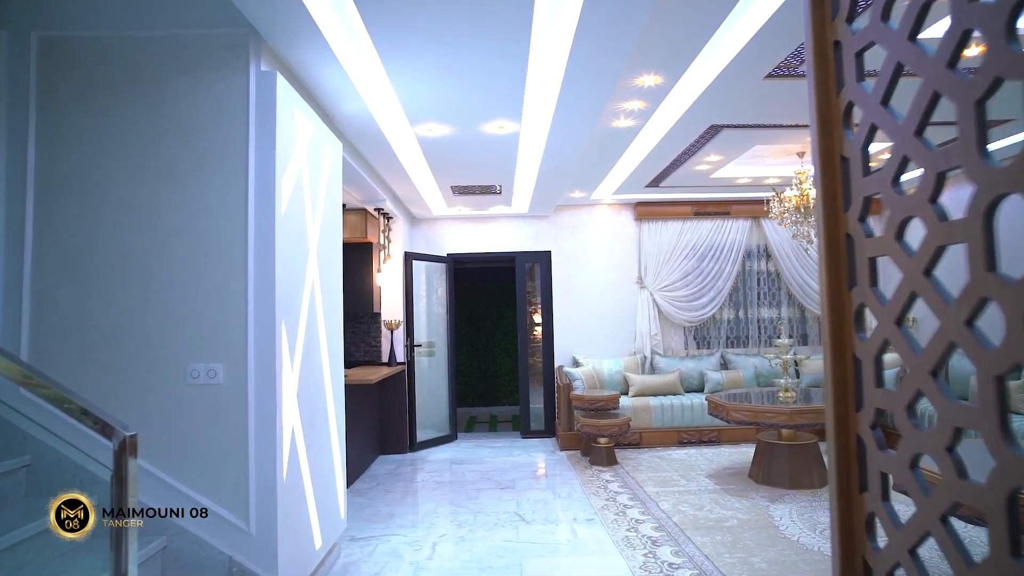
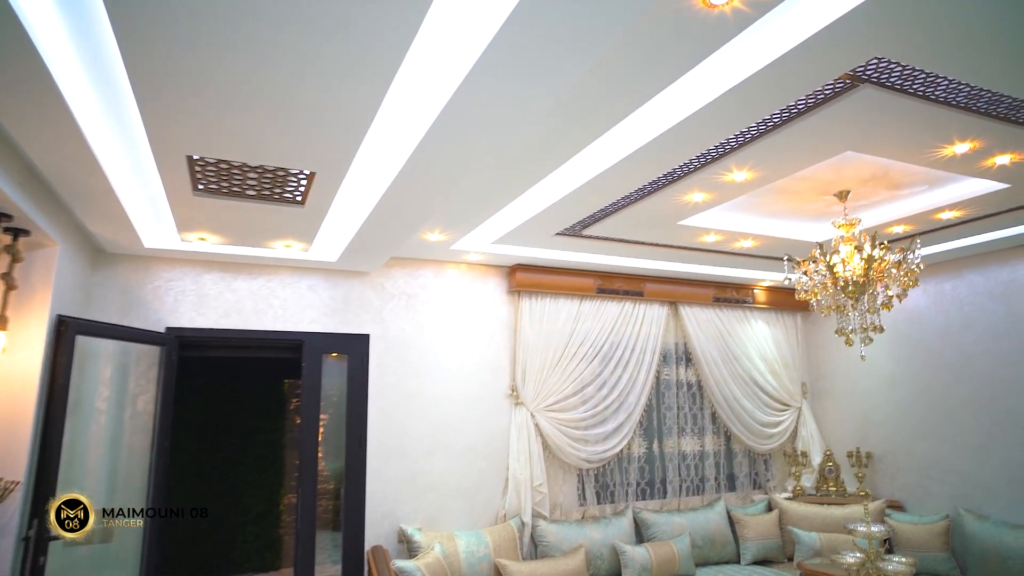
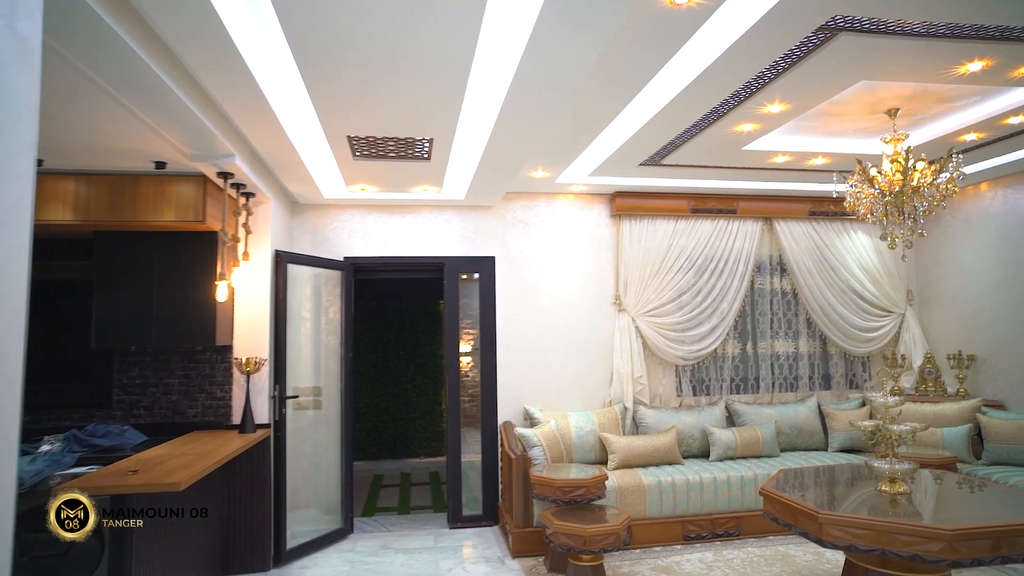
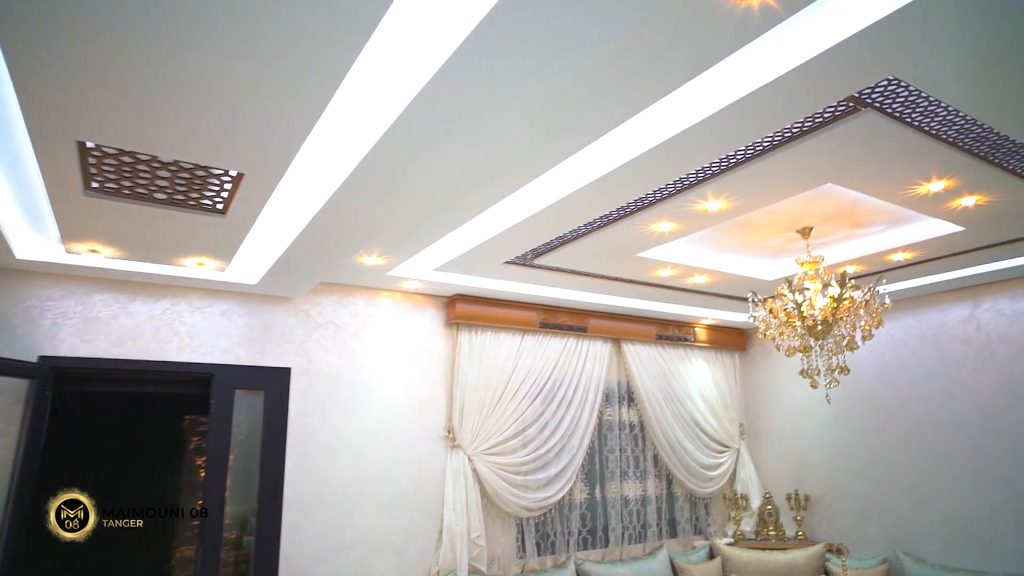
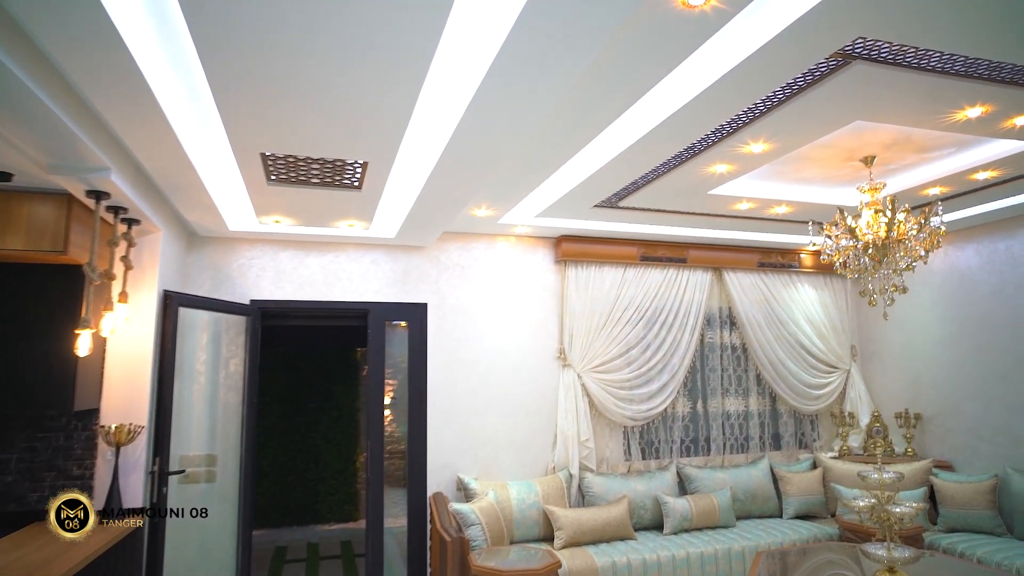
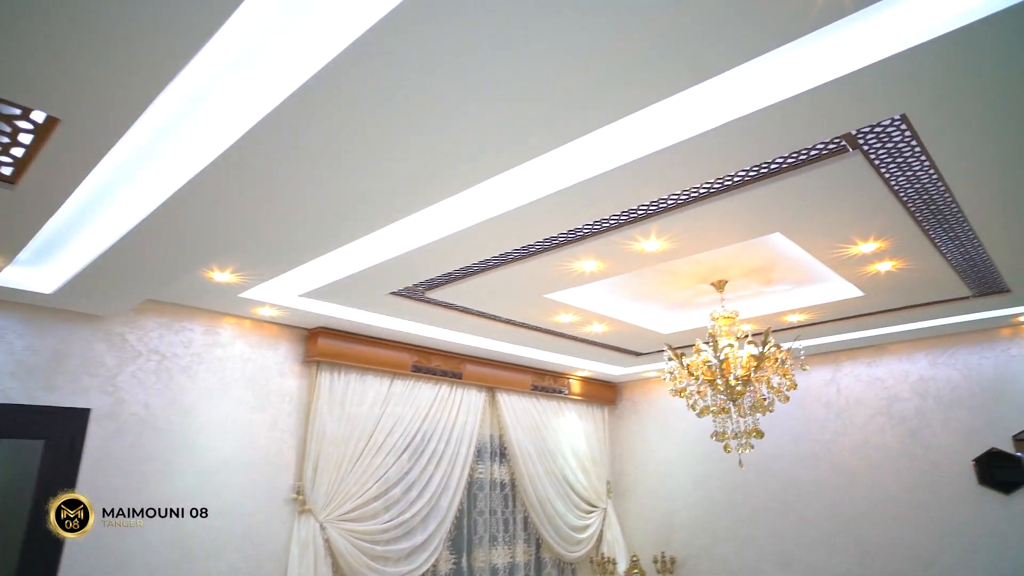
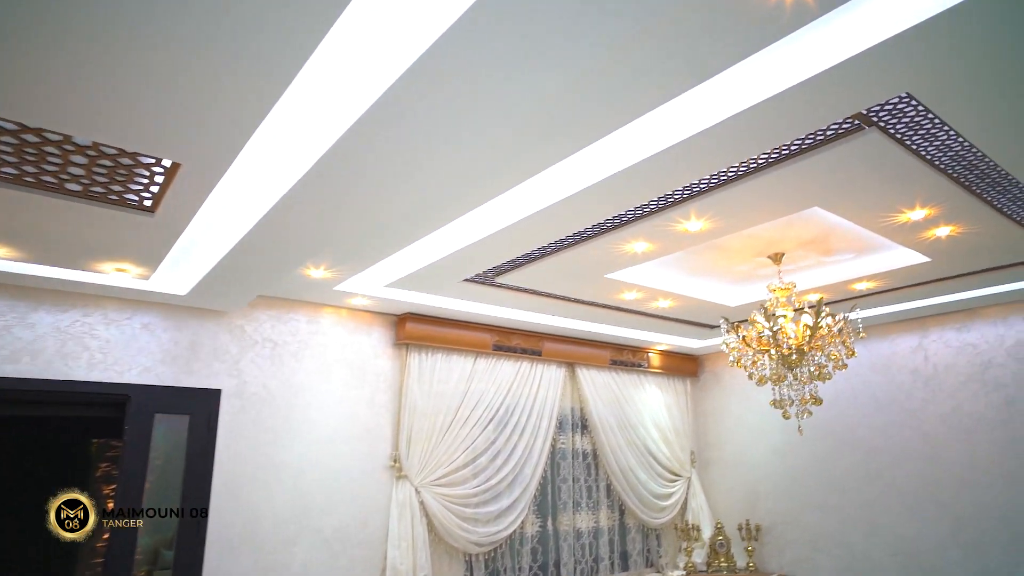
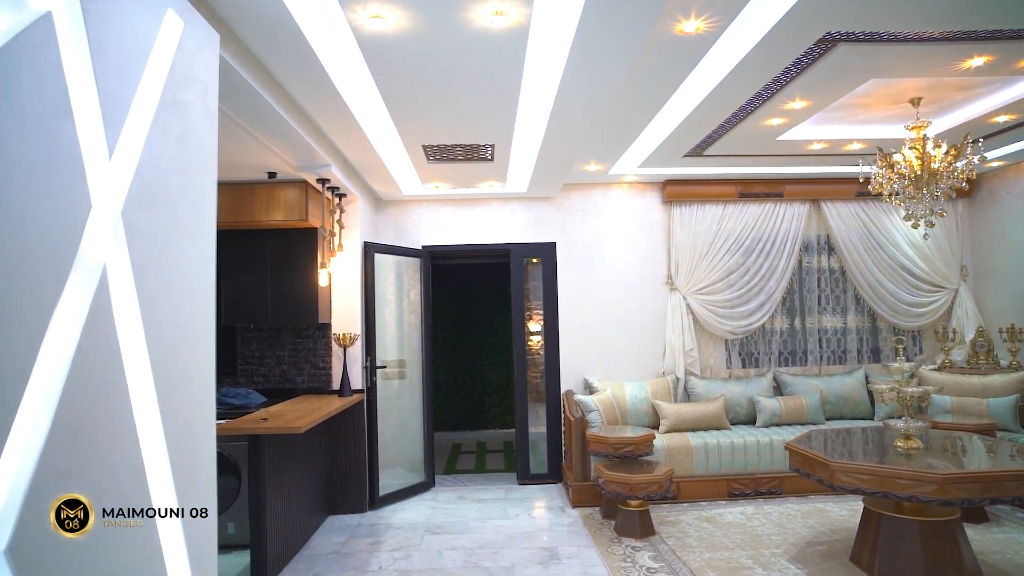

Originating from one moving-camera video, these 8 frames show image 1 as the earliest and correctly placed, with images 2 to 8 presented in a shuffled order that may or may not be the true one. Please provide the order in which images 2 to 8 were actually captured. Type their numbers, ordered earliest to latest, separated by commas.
8, 3, 5, 2, 4, 7, 6
